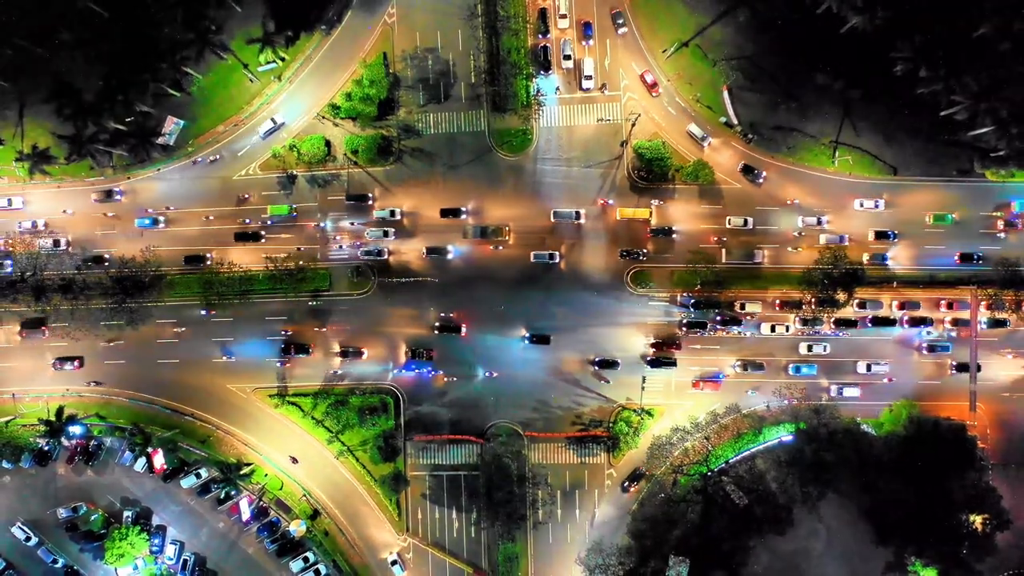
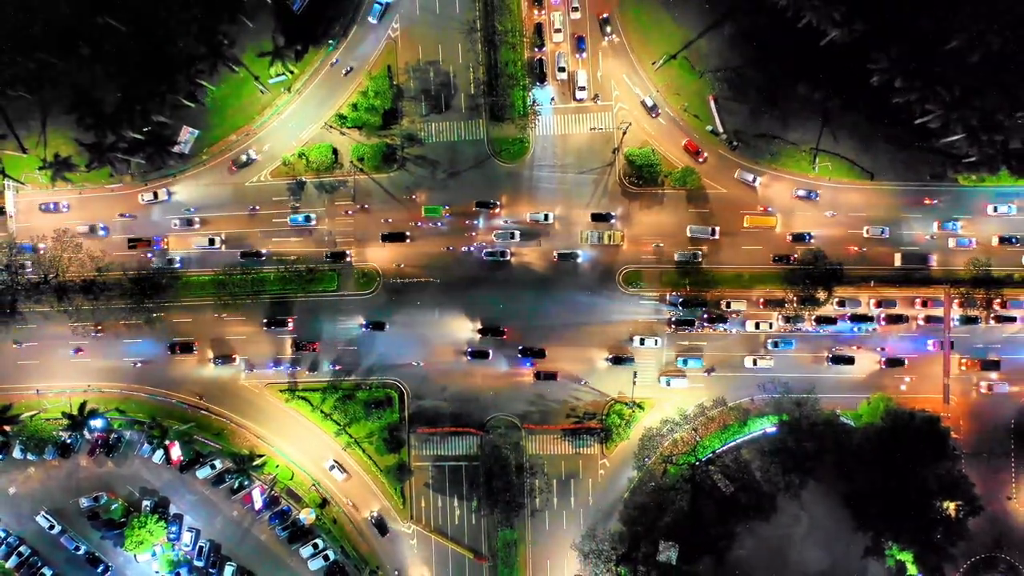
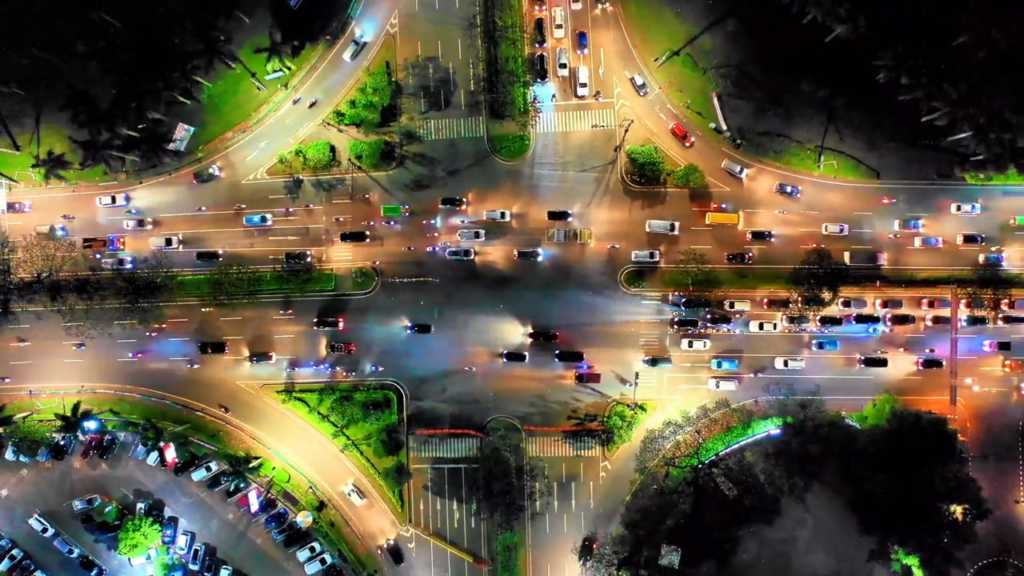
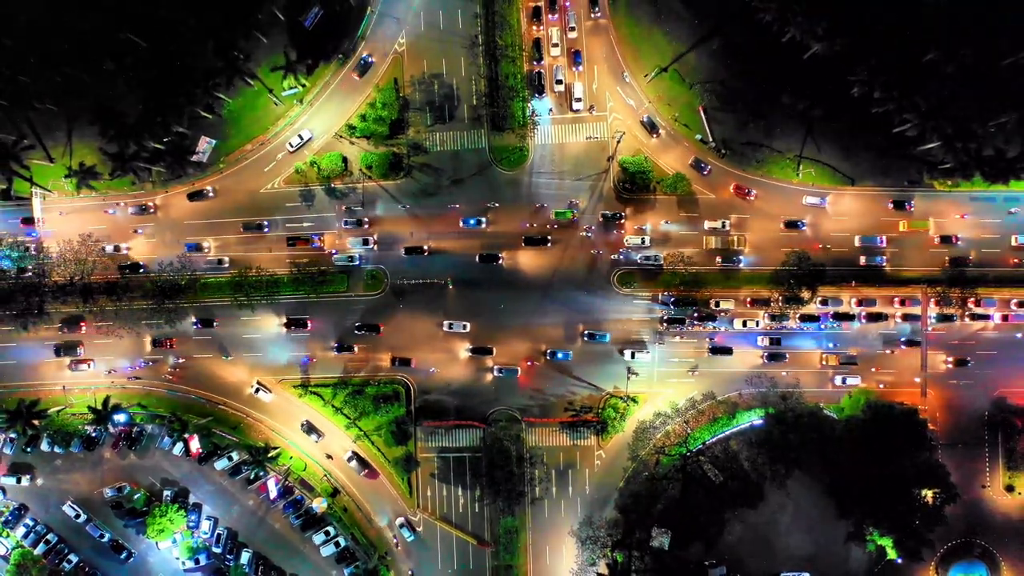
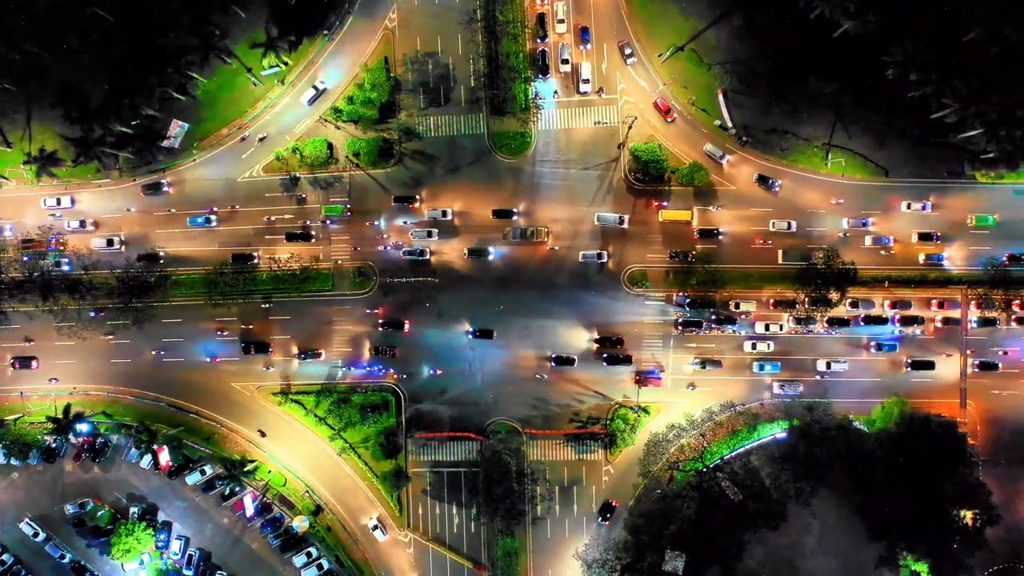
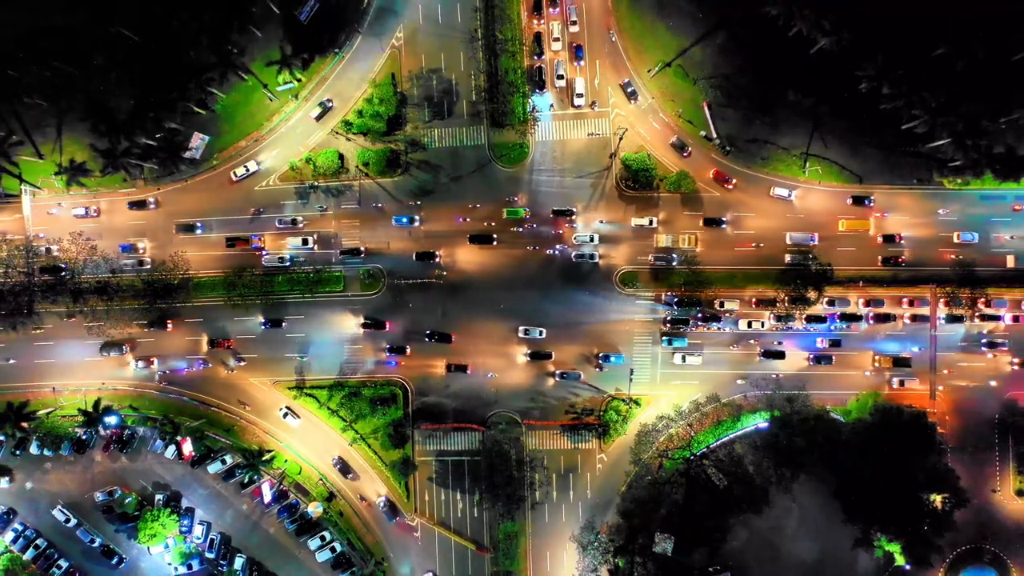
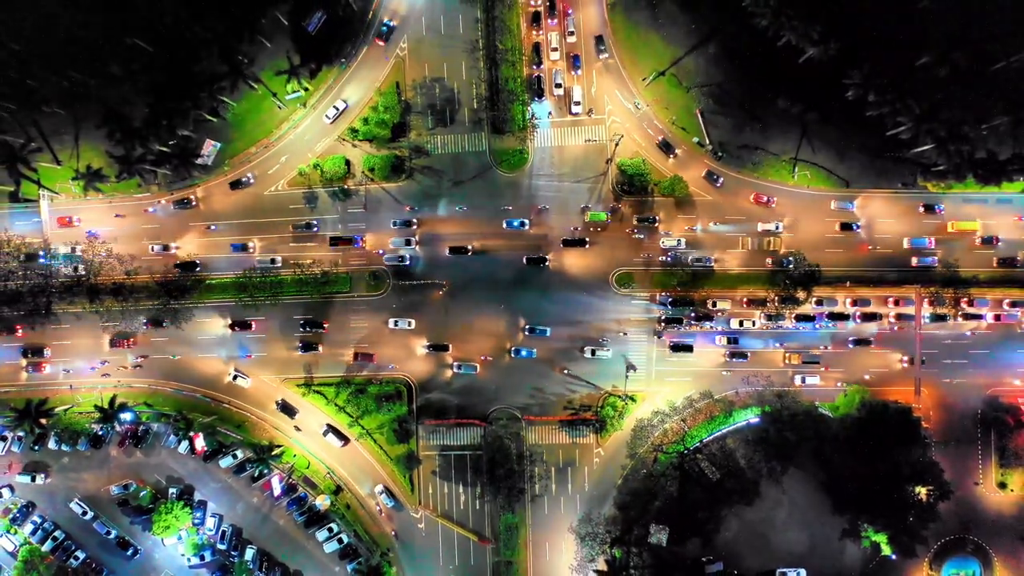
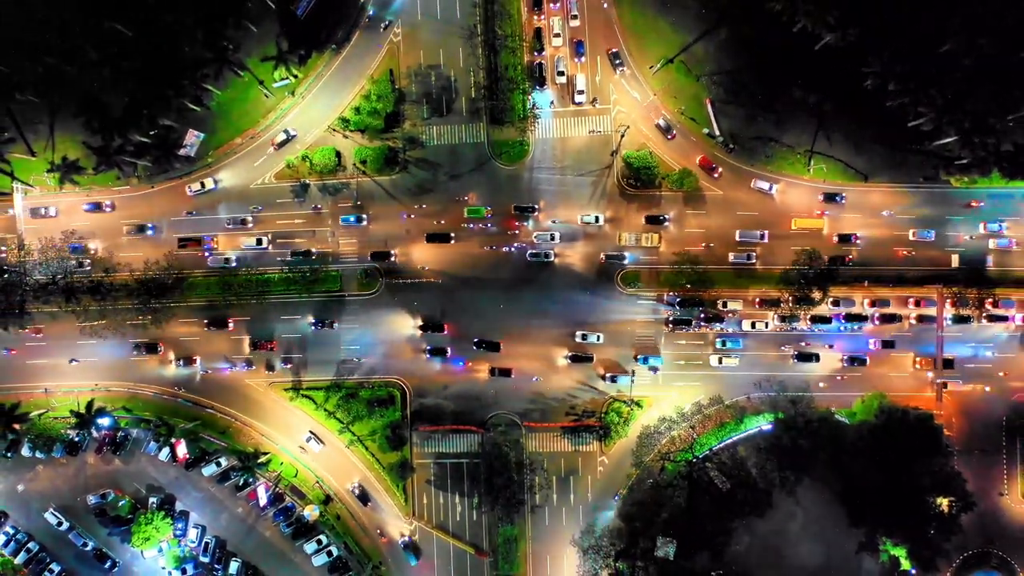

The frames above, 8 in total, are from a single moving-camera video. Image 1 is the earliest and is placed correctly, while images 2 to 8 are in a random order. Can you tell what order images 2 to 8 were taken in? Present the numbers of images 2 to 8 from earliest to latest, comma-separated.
5, 3, 2, 8, 6, 4, 7
